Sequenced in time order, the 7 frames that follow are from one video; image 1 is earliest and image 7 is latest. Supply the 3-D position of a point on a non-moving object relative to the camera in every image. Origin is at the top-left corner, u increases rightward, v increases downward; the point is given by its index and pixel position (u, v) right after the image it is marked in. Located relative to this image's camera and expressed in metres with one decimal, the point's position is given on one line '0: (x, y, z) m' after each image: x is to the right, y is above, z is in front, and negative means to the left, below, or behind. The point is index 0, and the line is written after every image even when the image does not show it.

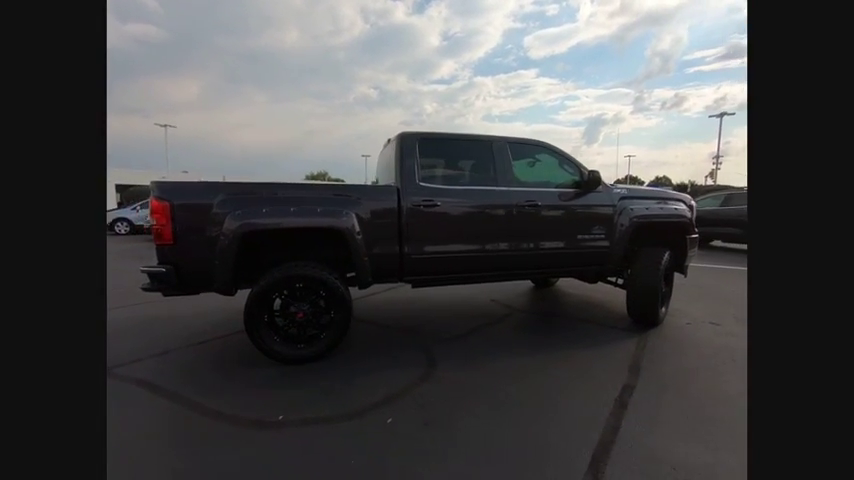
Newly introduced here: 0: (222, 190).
0: (-1.7, +0.5, +3.1) m
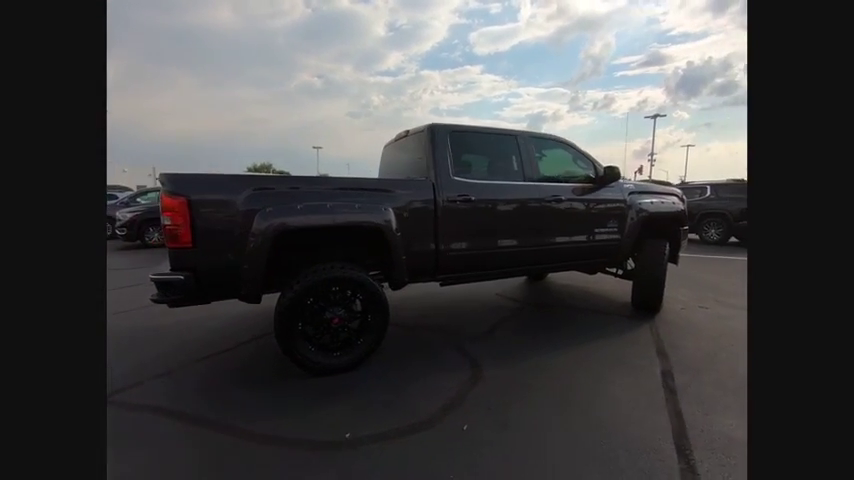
0: (-1.3, +0.4, +2.7) m
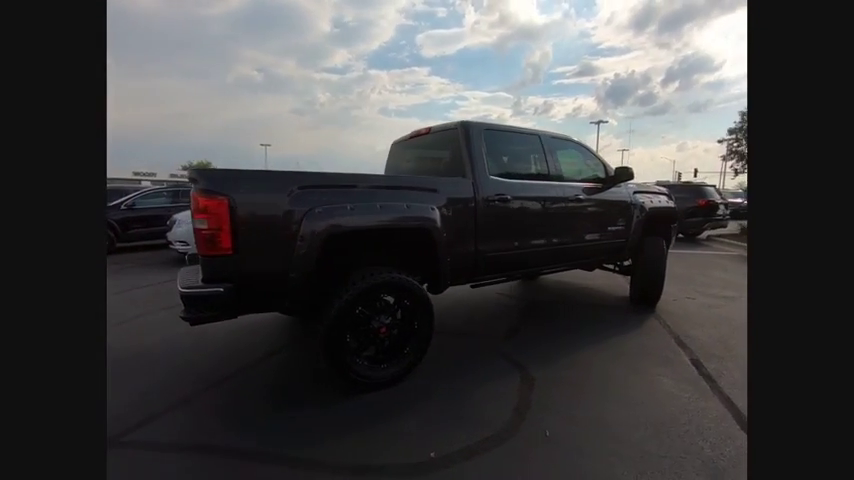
0: (-0.9, +0.4, +2.4) m
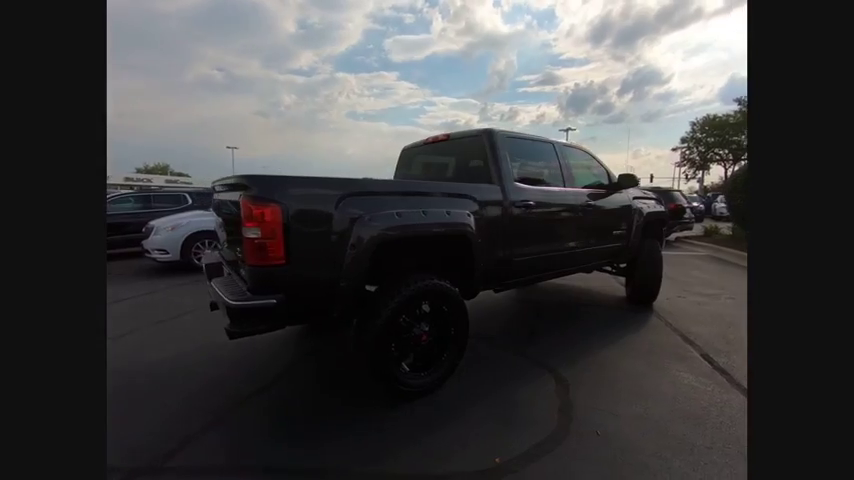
0: (-0.6, +0.4, +2.3) m
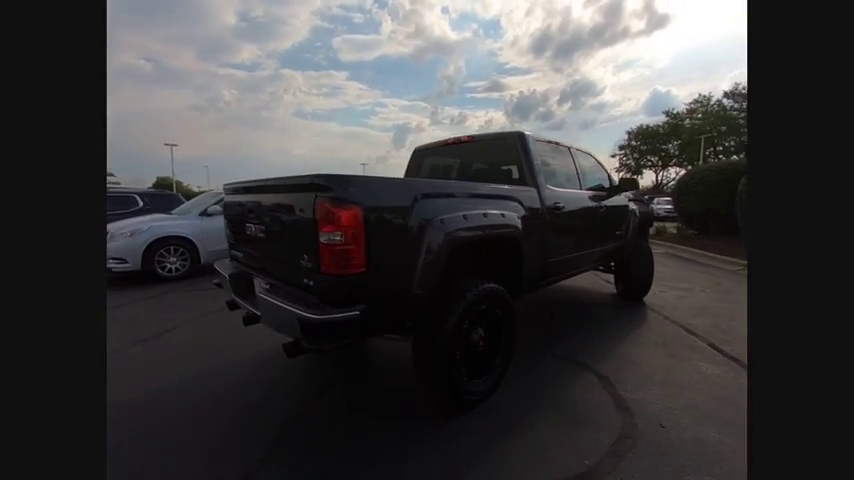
0: (-0.1, +0.3, +2.2) m
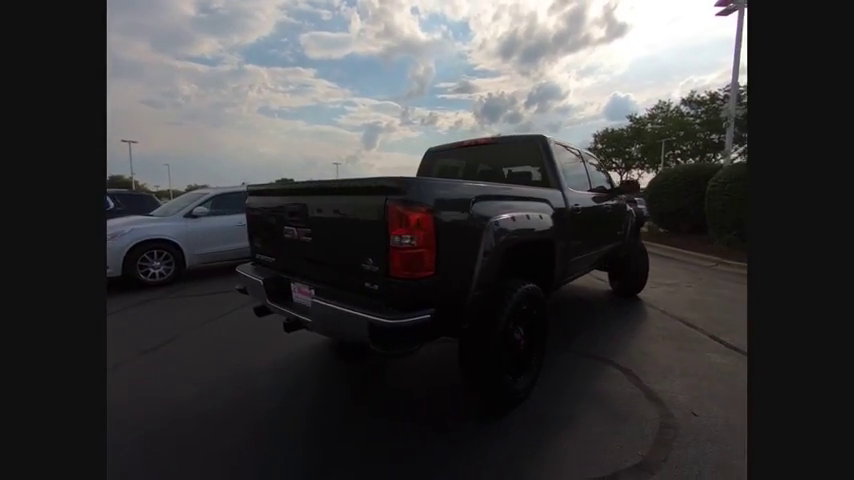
0: (+0.3, +0.3, +2.2) m
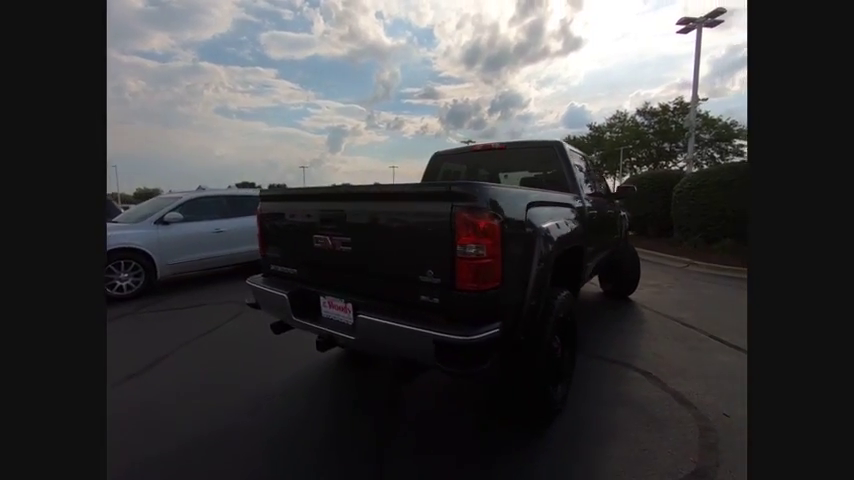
0: (+0.6, +0.3, +2.1) m
